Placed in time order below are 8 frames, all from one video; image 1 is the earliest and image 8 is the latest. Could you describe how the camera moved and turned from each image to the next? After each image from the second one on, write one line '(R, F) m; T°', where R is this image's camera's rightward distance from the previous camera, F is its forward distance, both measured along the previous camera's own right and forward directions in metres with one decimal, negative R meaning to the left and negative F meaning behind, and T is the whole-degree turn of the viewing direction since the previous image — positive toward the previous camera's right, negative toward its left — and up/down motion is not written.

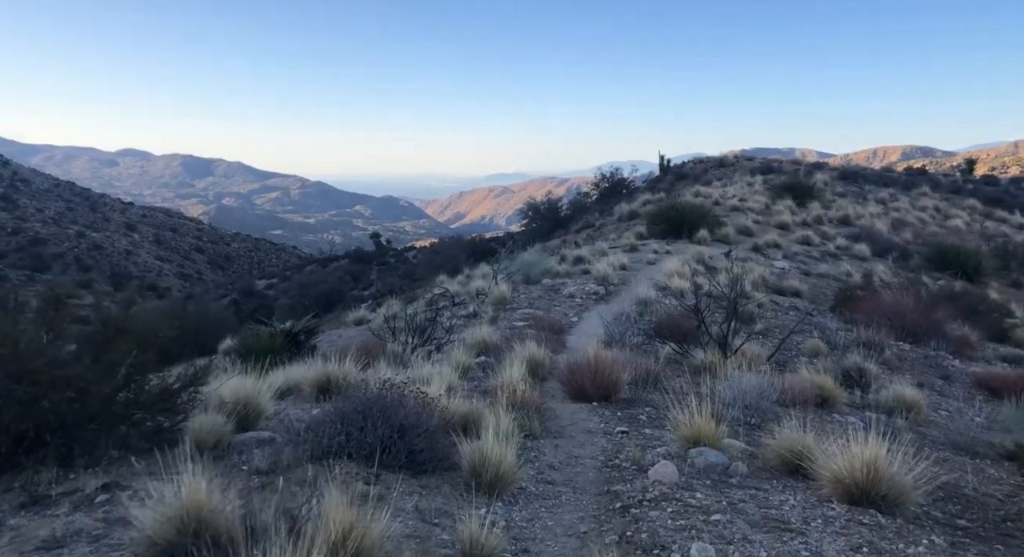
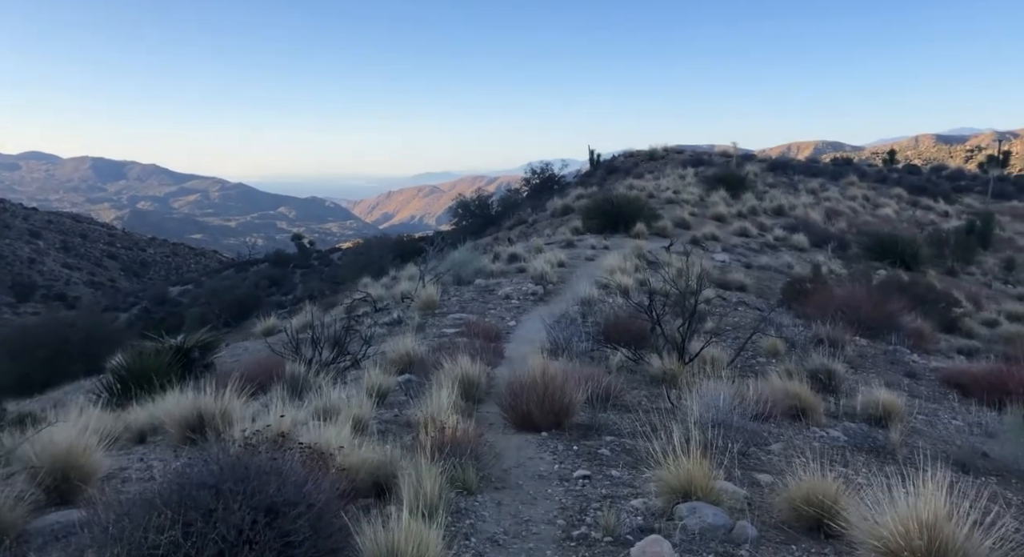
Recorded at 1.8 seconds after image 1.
(+0.1, +1.6) m; +6°
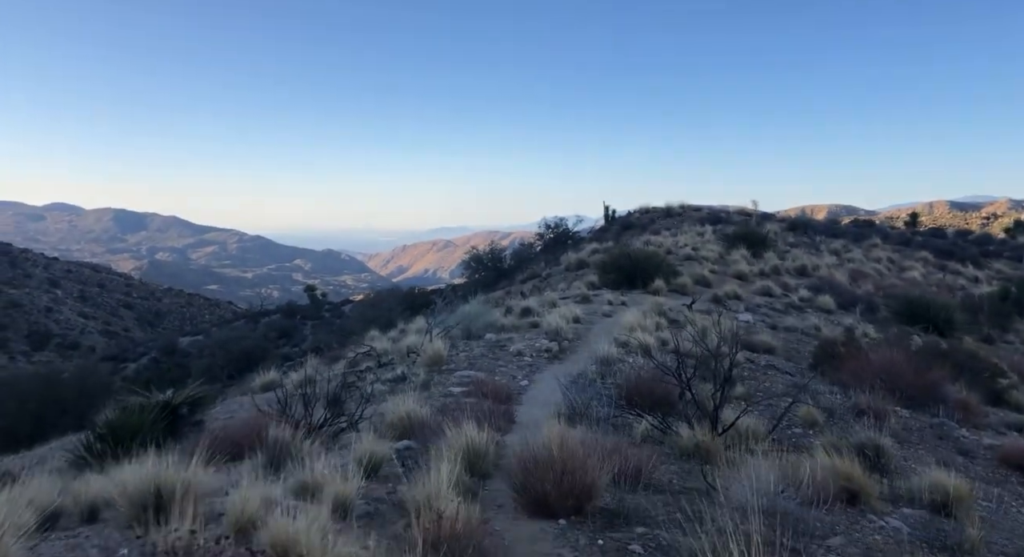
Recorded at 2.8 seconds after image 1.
(0.0, +0.9) m; -1°
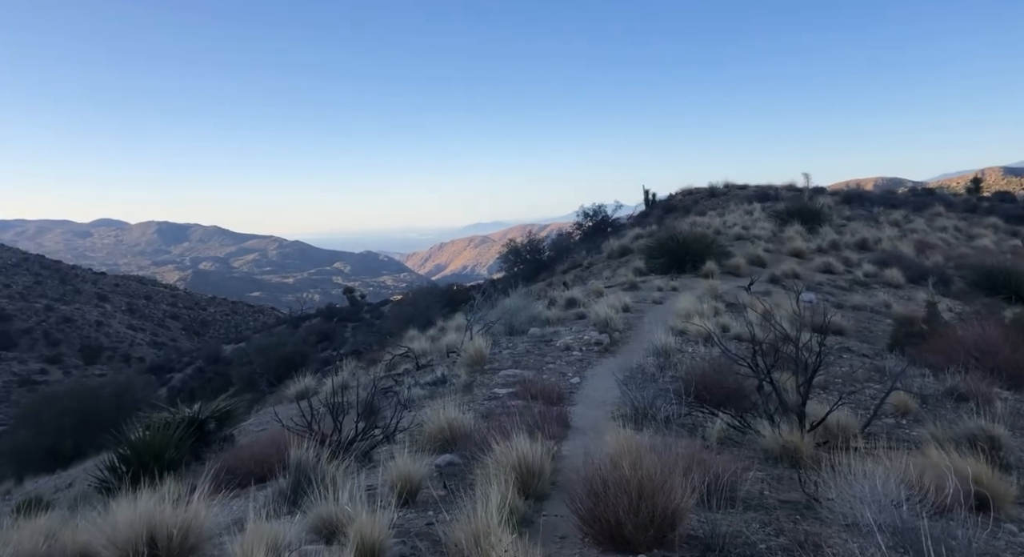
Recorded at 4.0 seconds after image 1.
(-0.1, +1.1) m; -3°
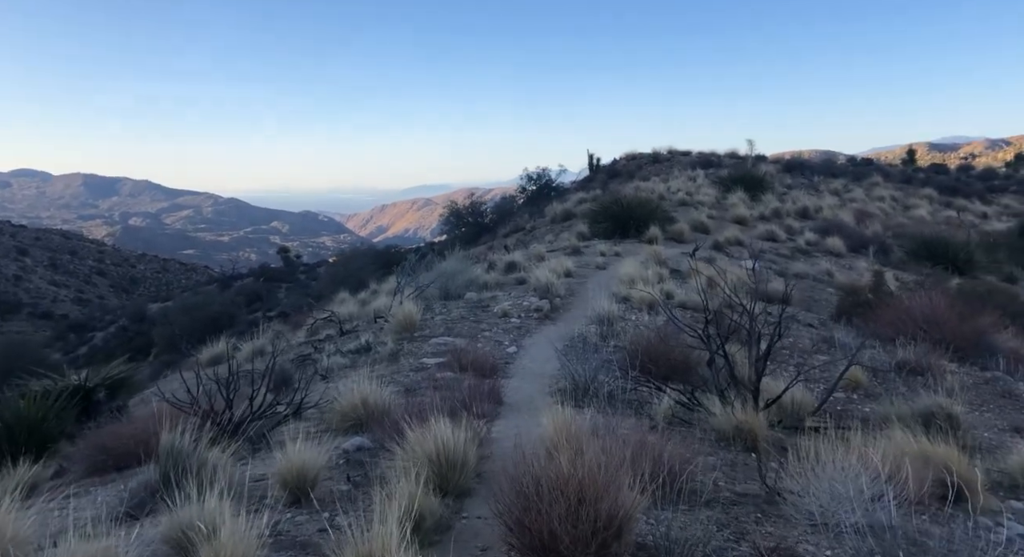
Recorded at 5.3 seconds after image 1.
(+0.2, +1.0) m; +5°
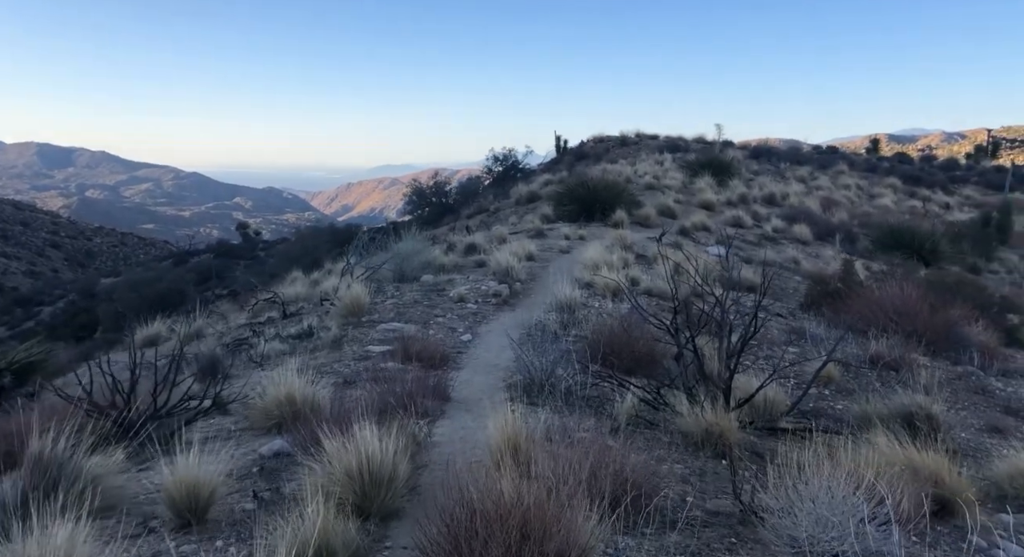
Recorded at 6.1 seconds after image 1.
(+0.2, +0.7) m; +3°
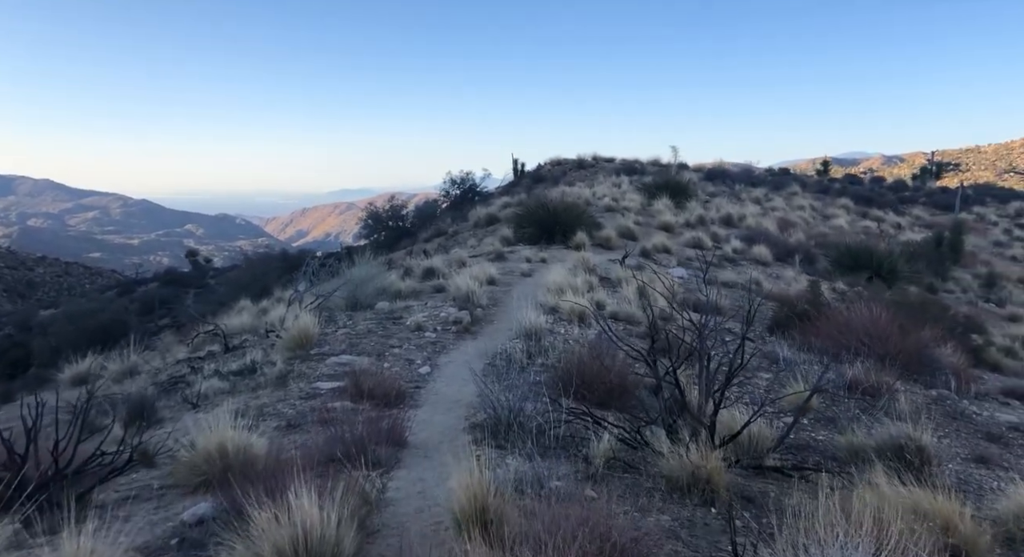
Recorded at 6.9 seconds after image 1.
(0.0, +0.6) m; +3°
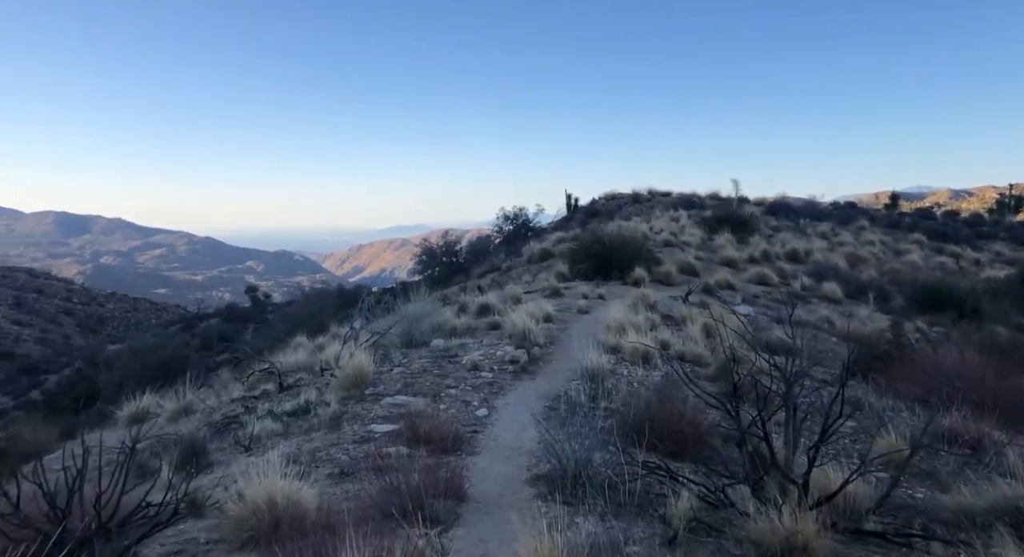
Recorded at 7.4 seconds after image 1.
(-0.1, +0.4) m; -4°
